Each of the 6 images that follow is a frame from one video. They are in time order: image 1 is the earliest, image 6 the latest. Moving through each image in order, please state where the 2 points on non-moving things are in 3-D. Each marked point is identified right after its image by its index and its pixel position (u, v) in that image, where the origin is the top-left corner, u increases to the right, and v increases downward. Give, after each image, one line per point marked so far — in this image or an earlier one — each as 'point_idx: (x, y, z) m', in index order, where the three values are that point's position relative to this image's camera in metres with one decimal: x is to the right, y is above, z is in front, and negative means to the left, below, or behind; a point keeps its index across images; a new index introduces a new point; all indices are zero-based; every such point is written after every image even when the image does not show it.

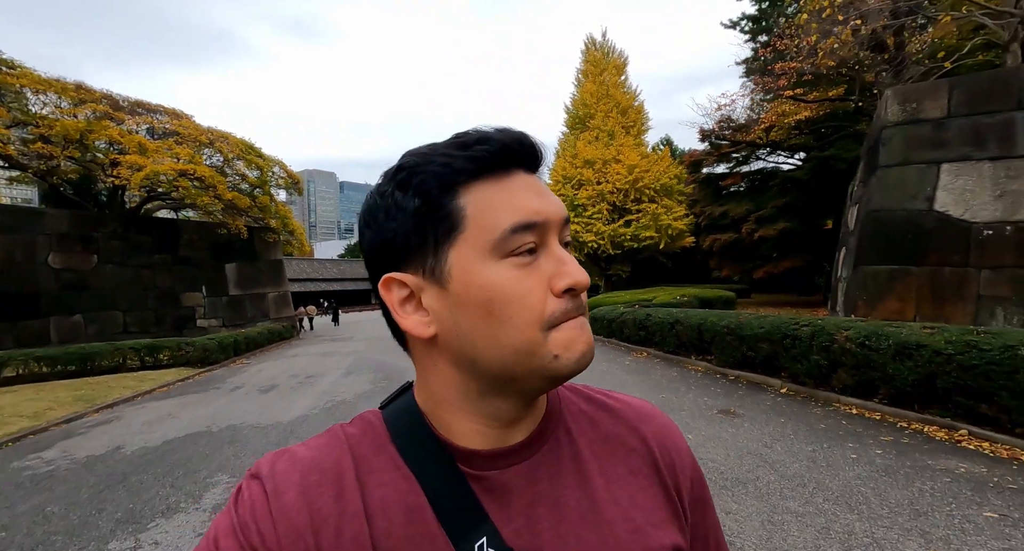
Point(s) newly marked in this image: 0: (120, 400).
0: (-6.3, -2.0, +7.1) m
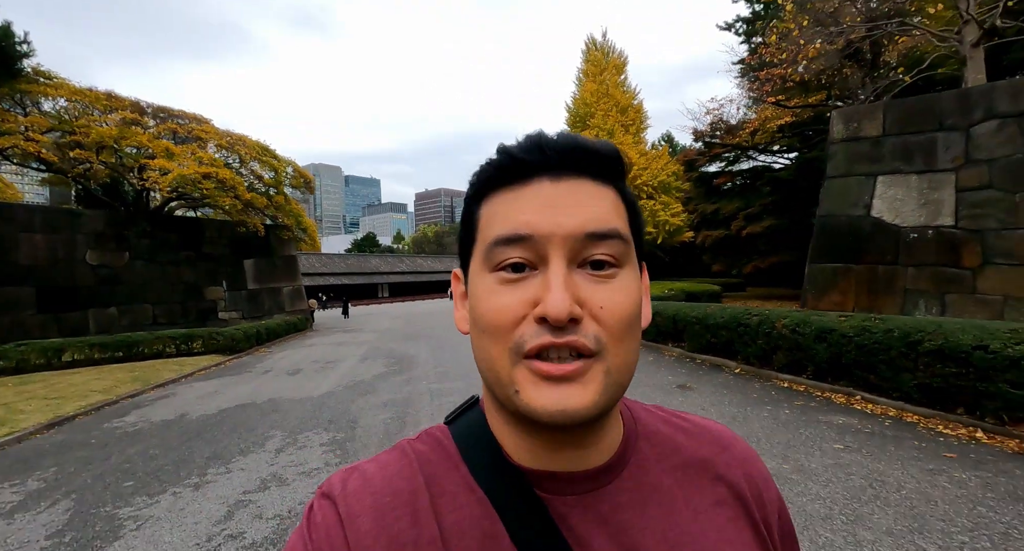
0: (-6.4, -1.9, +8.3) m
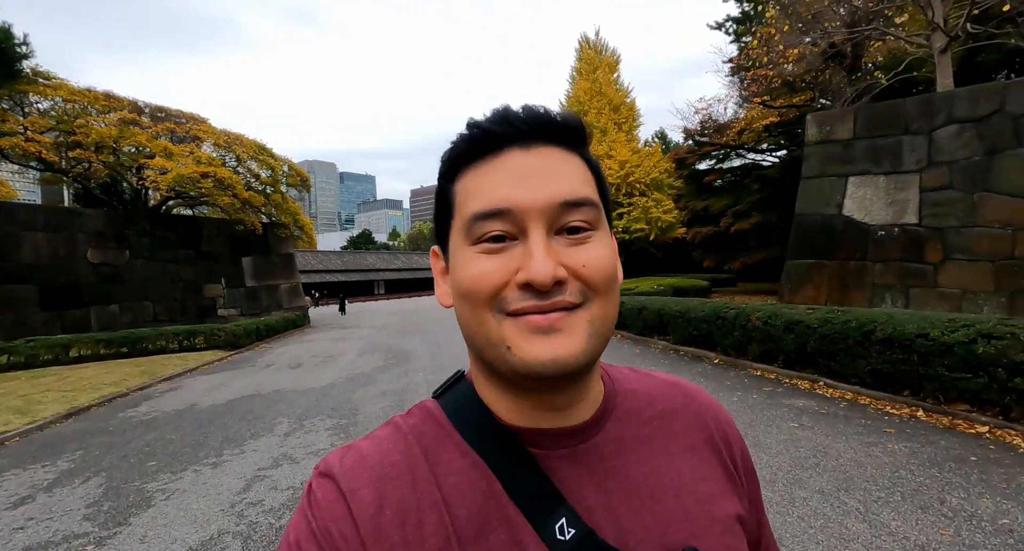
0: (-6.5, -1.9, +8.6) m
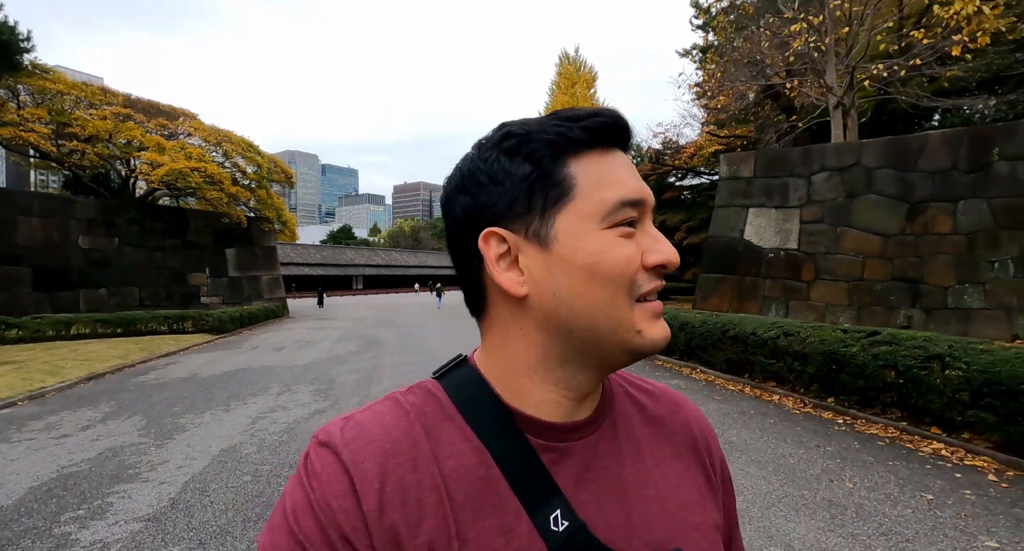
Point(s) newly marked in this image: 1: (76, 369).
0: (-7.5, -1.7, +9.7) m
1: (-7.2, -1.5, +7.3) m
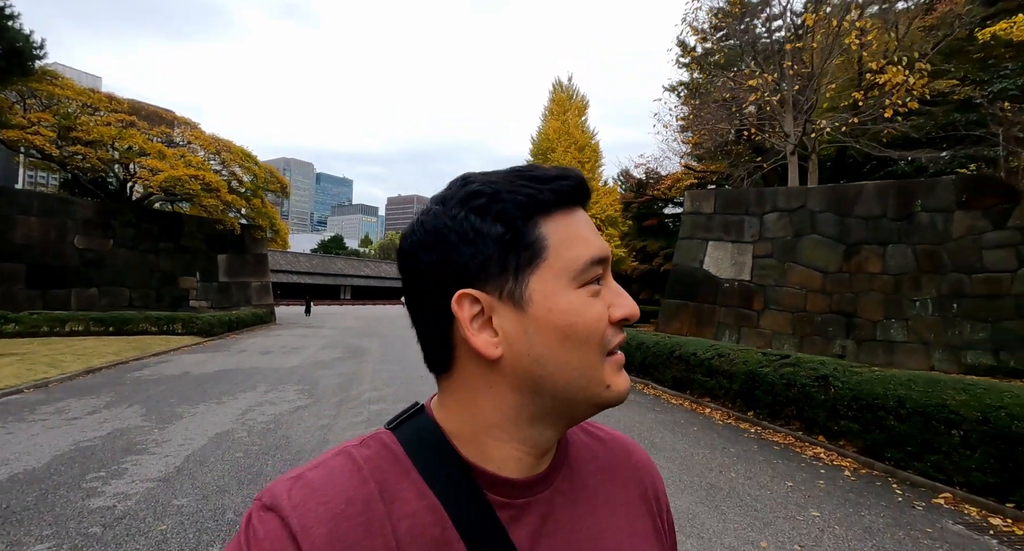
0: (-8.1, -1.7, +10.2) m
1: (-7.7, -1.5, +7.8) m
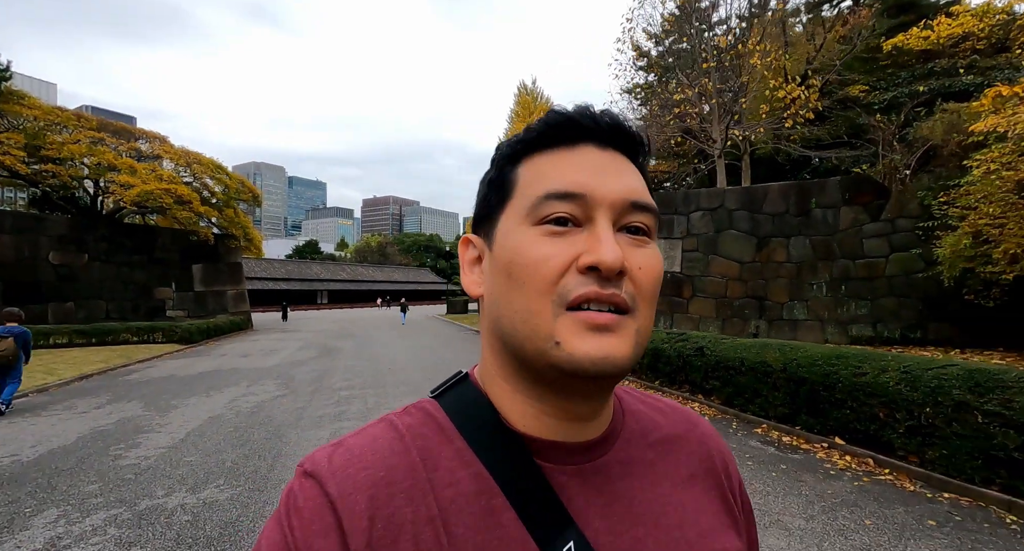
0: (-9.0, -2.0, +10.9) m
1: (-8.6, -1.8, +8.5) m
